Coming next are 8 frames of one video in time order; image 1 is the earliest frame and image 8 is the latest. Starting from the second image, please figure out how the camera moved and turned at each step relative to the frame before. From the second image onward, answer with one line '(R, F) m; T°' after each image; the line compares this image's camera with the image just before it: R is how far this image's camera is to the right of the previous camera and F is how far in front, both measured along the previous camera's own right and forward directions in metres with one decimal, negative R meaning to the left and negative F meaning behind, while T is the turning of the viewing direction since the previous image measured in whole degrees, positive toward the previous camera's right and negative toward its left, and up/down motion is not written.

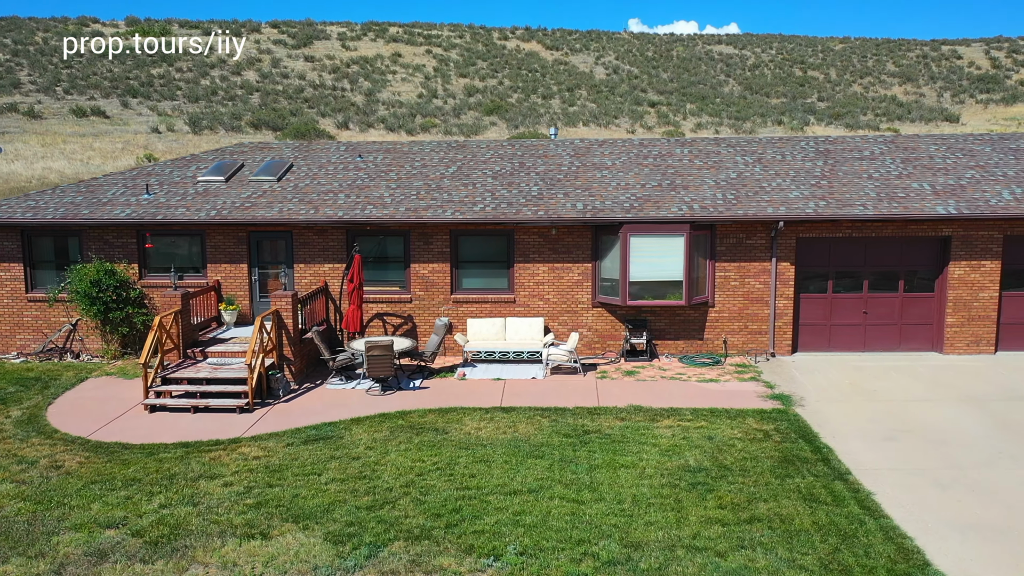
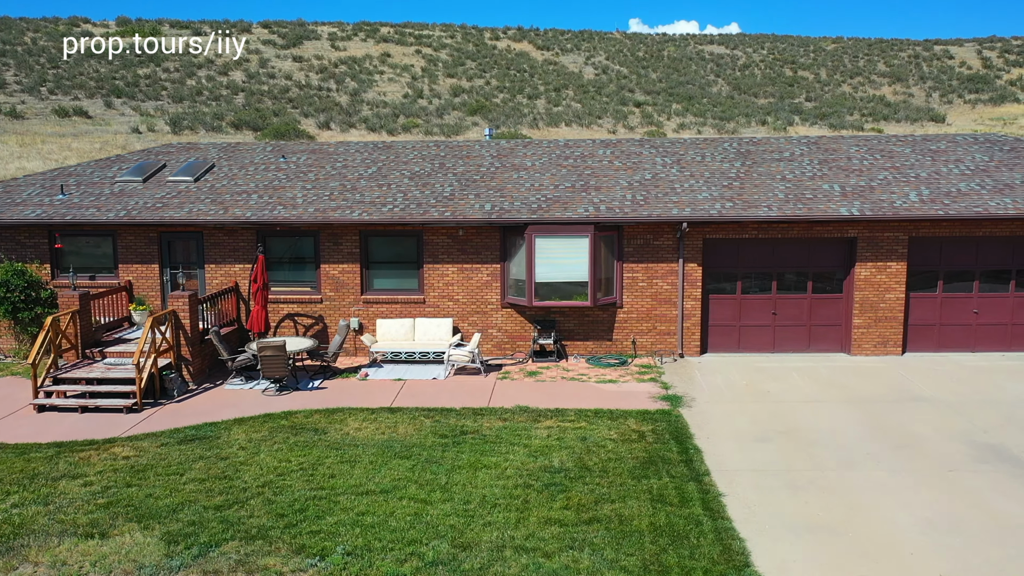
(+1.5, 0.0) m; 0°
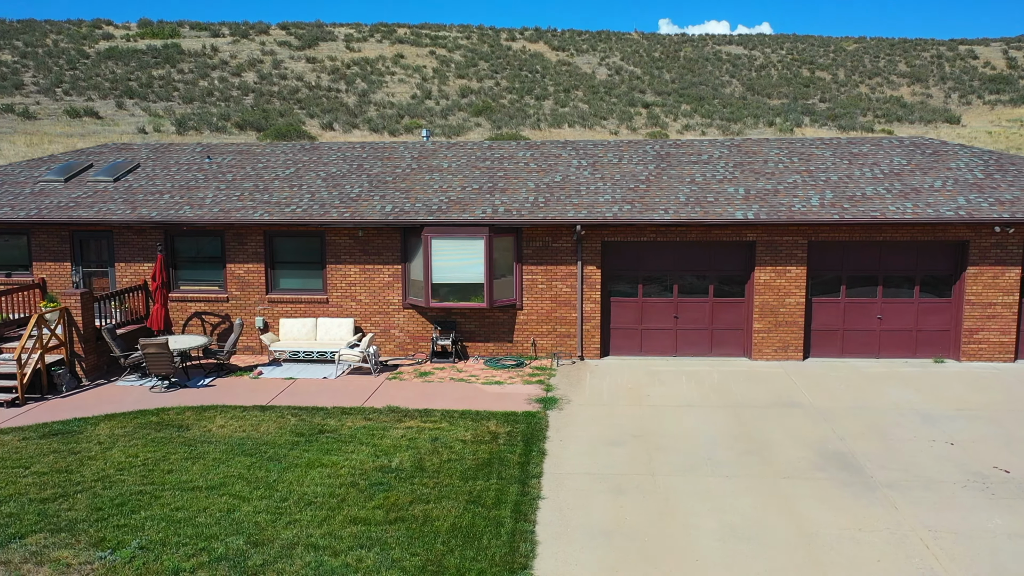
(+2.1, 0.0) m; -2°
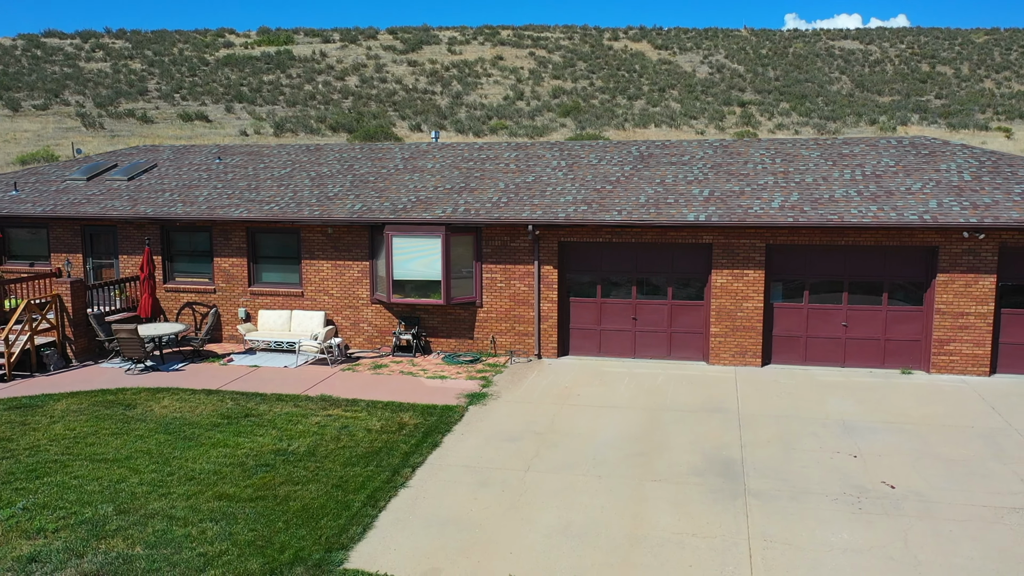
(+2.6, -0.1) m; -8°
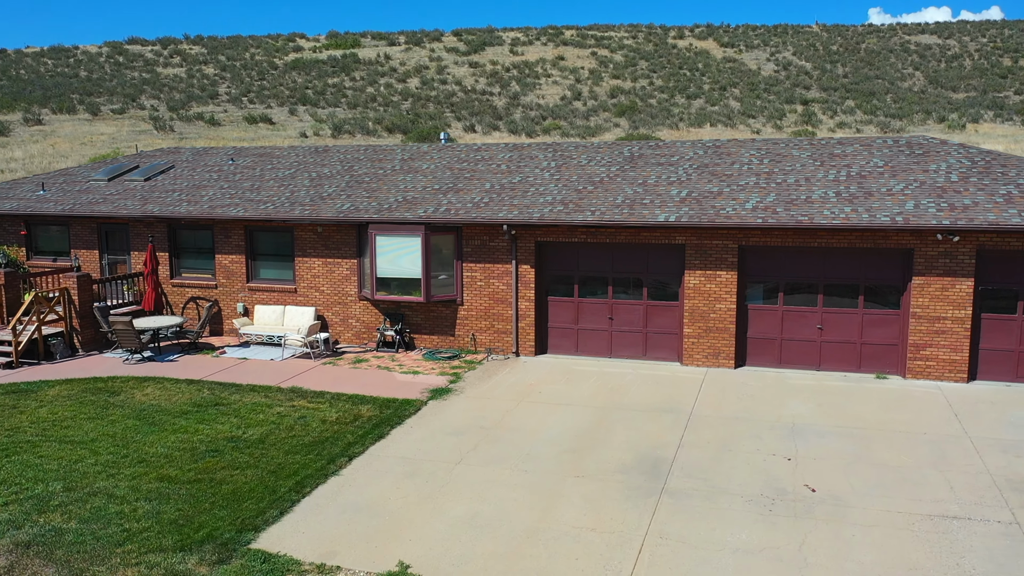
(+1.6, -0.2) m; -5°
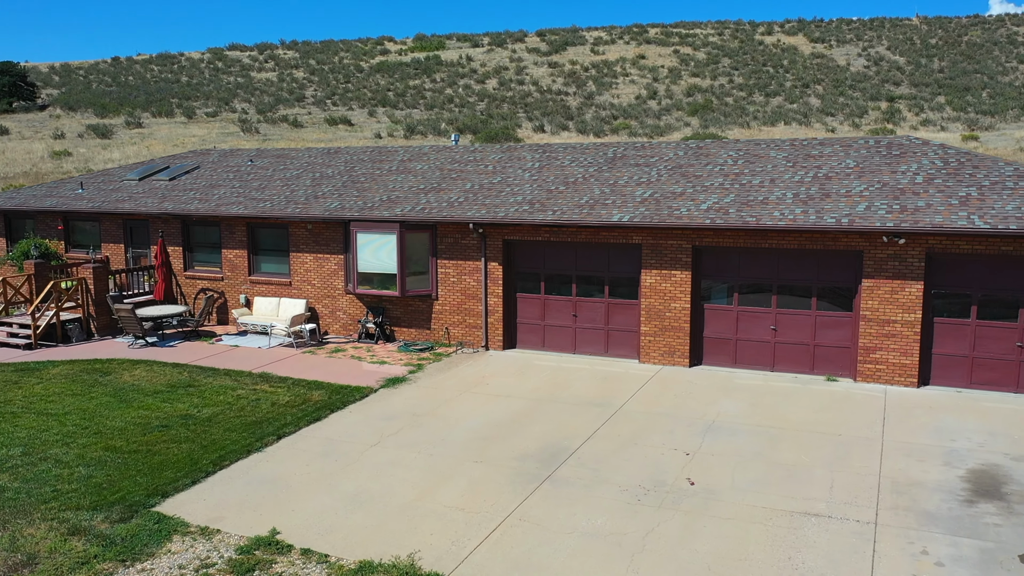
(+2.2, -0.4) m; -7°
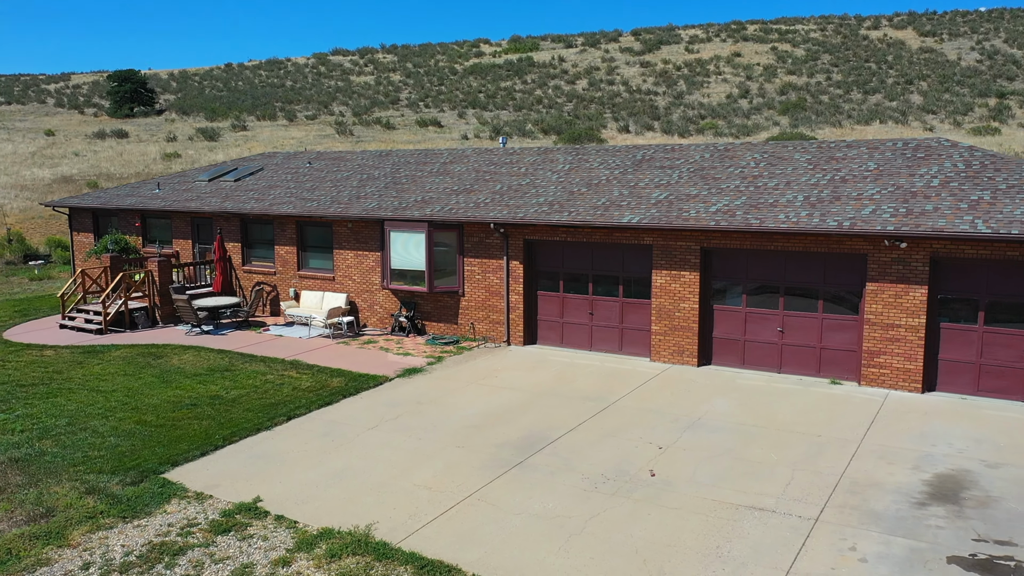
(+1.4, -0.5) m; -7°
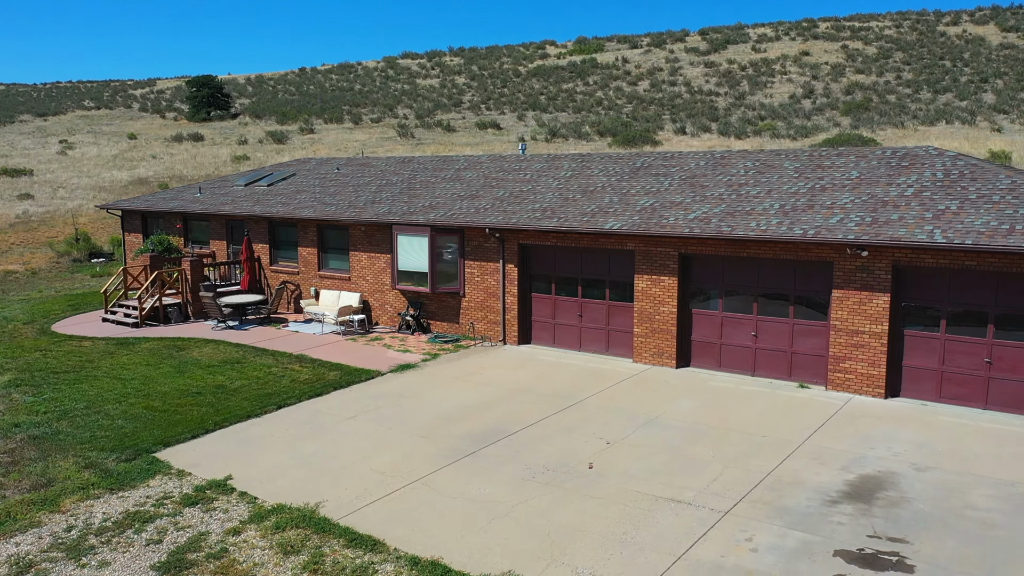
(+1.5, -0.7) m; -5°
